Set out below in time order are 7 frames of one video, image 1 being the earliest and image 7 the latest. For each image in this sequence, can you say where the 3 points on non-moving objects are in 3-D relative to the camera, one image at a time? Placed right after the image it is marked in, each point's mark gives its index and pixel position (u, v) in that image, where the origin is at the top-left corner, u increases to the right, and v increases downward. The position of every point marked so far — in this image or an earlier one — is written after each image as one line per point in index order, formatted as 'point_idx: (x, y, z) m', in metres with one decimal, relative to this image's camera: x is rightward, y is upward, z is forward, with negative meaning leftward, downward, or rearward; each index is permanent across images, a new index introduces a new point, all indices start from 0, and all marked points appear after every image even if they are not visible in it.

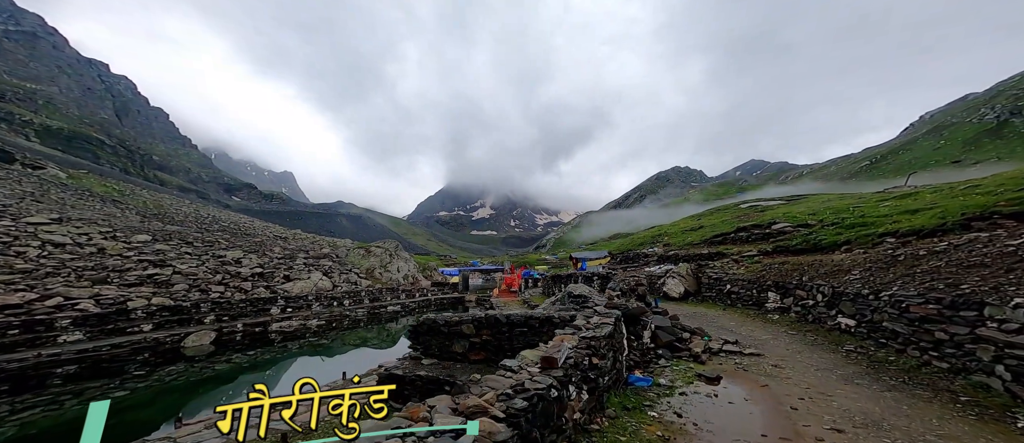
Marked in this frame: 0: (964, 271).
0: (+10.9, -1.2, +7.8) m
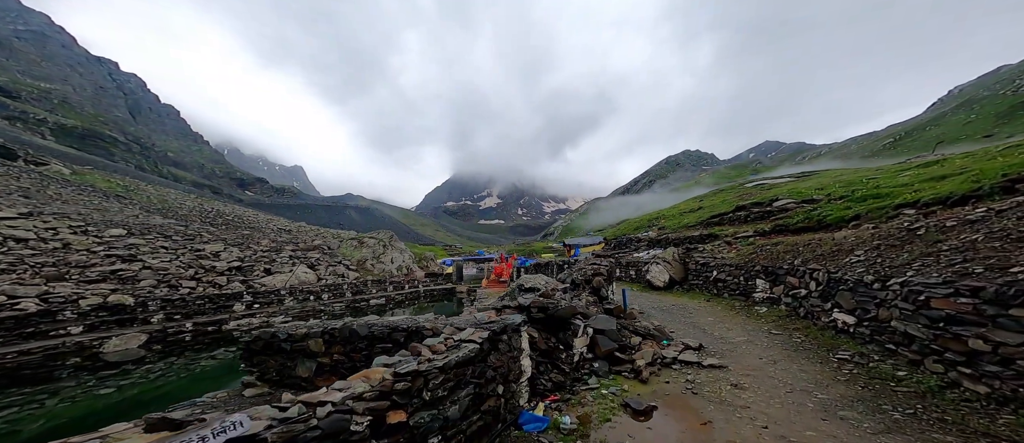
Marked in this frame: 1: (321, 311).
0: (+9.7, -0.5, +6.4) m
1: (-10.5, -5.0, +18.5) m
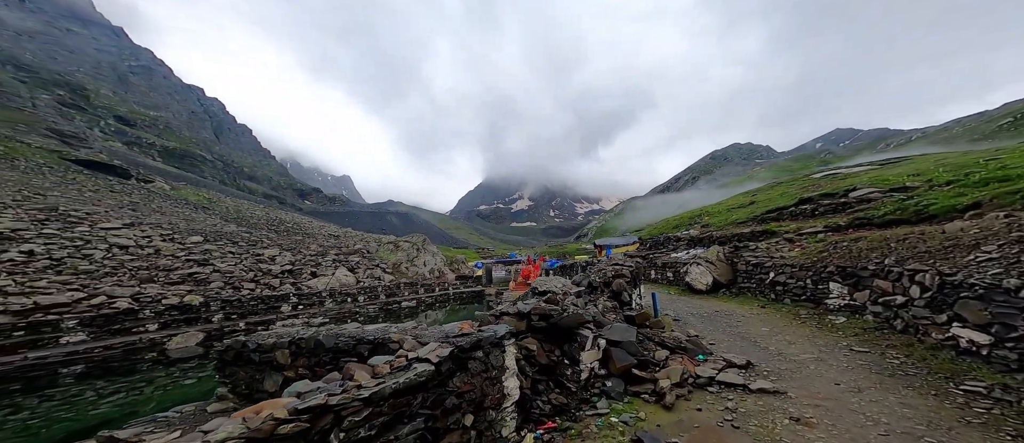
0: (+9.9, -0.3, +4.9) m
1: (-8.9, -5.2, +18.9) m
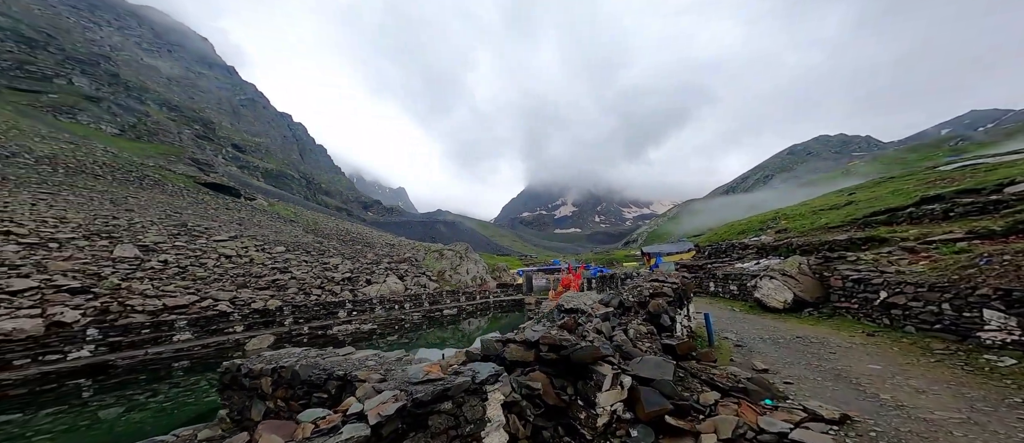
0: (+10.0, -0.2, +3.1) m
1: (-6.6, -5.8, +19.4) m
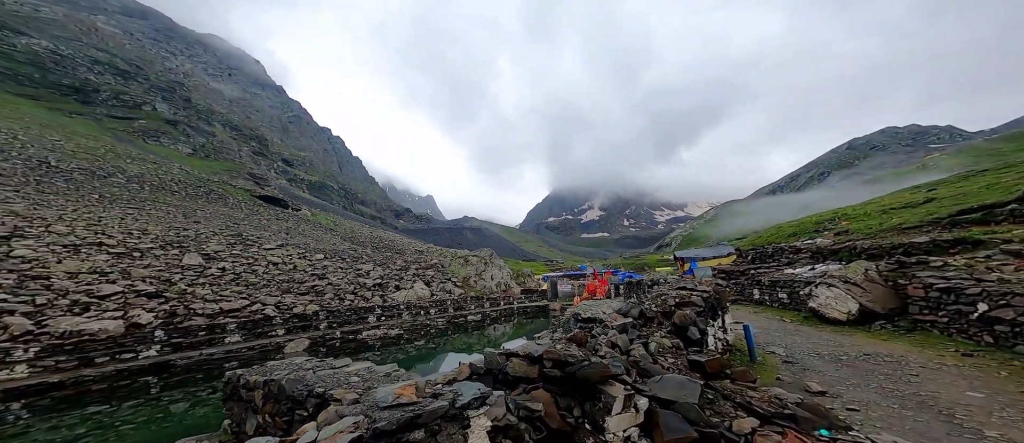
0: (+10.0, -0.1, +2.1) m
1: (-5.2, -6.2, +19.6) m
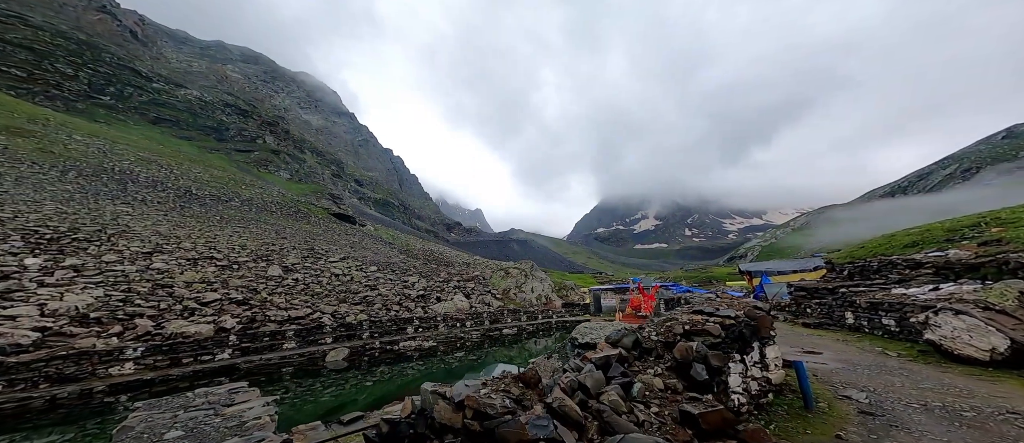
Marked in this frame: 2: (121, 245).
0: (+9.3, +0.1, +0.1) m
1: (-3.1, -6.9, +19.4) m
2: (-19.2, -1.1, +16.3) m
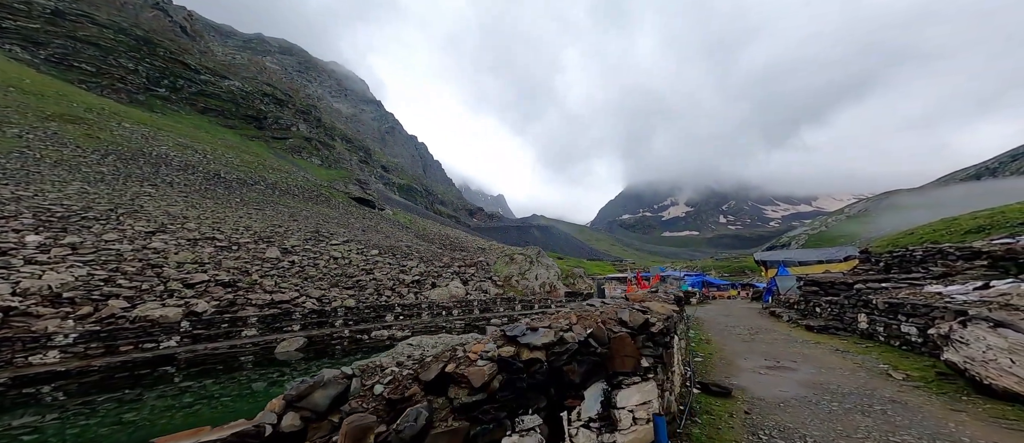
0: (+7.0, +0.1, -1.7) m
1: (-3.8, -6.0, +18.9) m
2: (-20.1, -0.2, +16.8) m
